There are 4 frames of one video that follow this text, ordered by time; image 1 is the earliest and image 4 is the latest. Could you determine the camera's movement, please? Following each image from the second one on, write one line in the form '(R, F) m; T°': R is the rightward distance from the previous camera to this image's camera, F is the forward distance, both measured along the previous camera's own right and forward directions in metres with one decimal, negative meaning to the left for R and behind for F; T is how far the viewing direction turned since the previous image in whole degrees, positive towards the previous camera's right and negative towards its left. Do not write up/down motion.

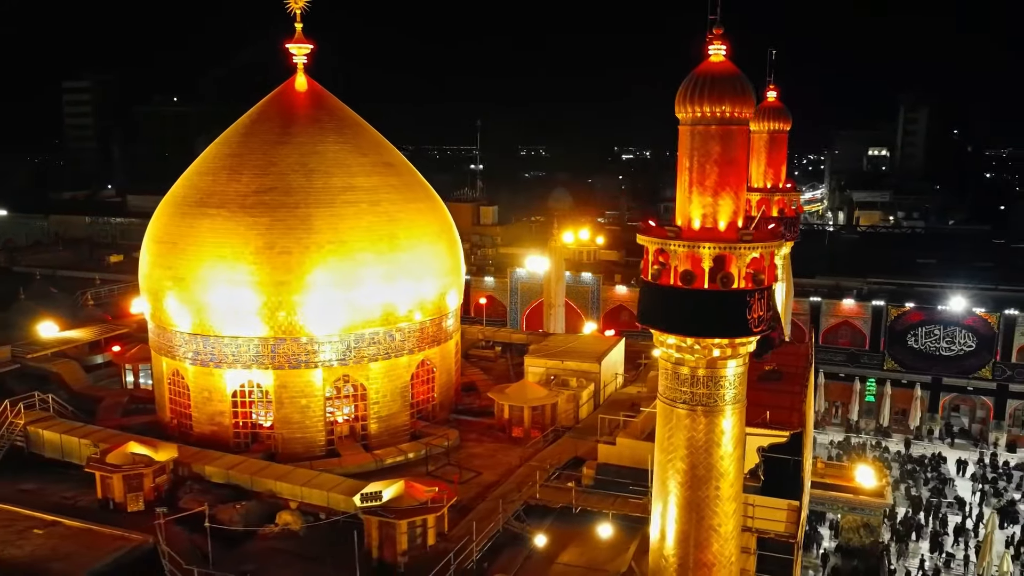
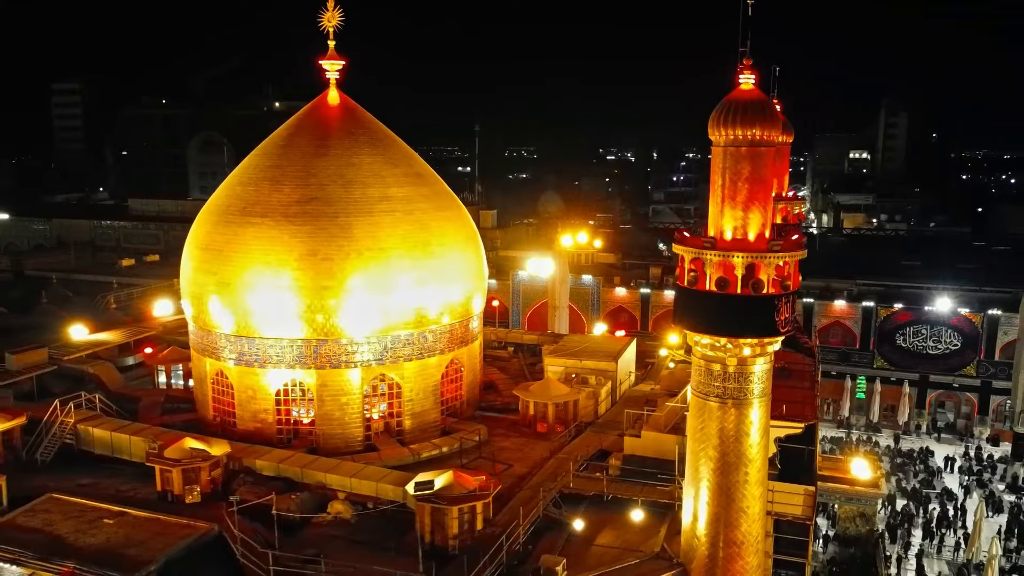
(-0.6, -0.7) m; +1°
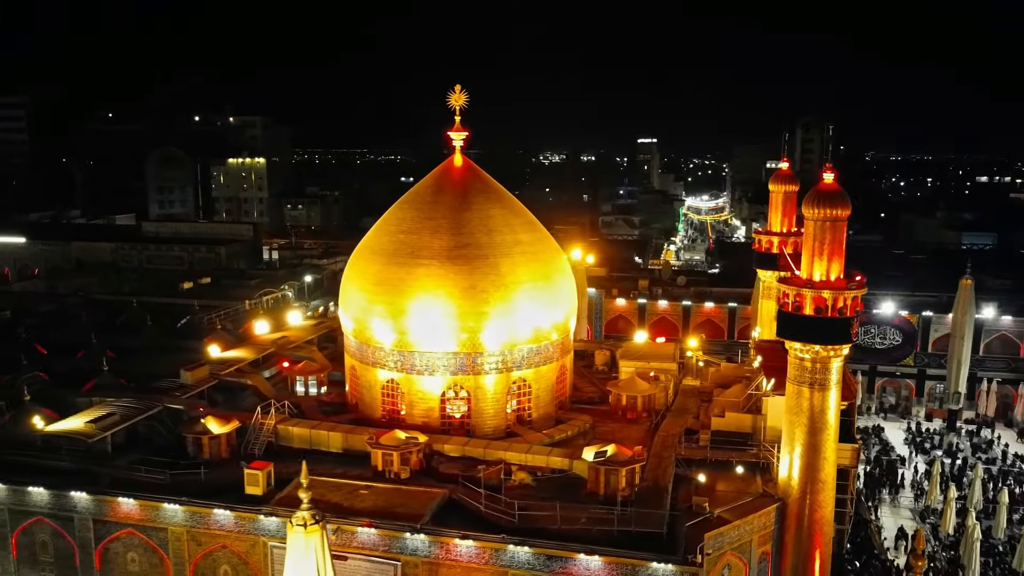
(-3.4, -3.3) m; +6°
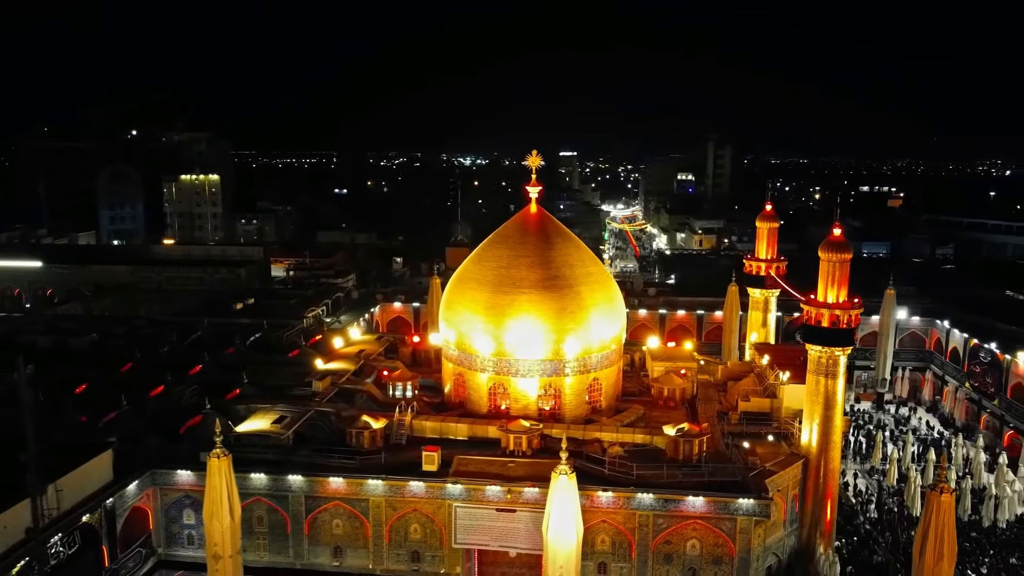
(-4.1, -4.1) m; +7°
